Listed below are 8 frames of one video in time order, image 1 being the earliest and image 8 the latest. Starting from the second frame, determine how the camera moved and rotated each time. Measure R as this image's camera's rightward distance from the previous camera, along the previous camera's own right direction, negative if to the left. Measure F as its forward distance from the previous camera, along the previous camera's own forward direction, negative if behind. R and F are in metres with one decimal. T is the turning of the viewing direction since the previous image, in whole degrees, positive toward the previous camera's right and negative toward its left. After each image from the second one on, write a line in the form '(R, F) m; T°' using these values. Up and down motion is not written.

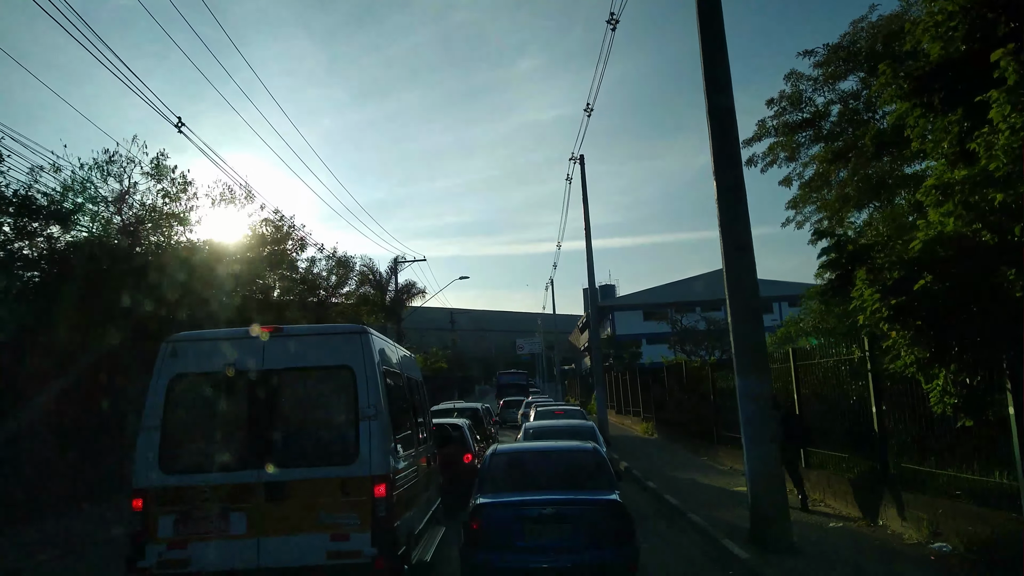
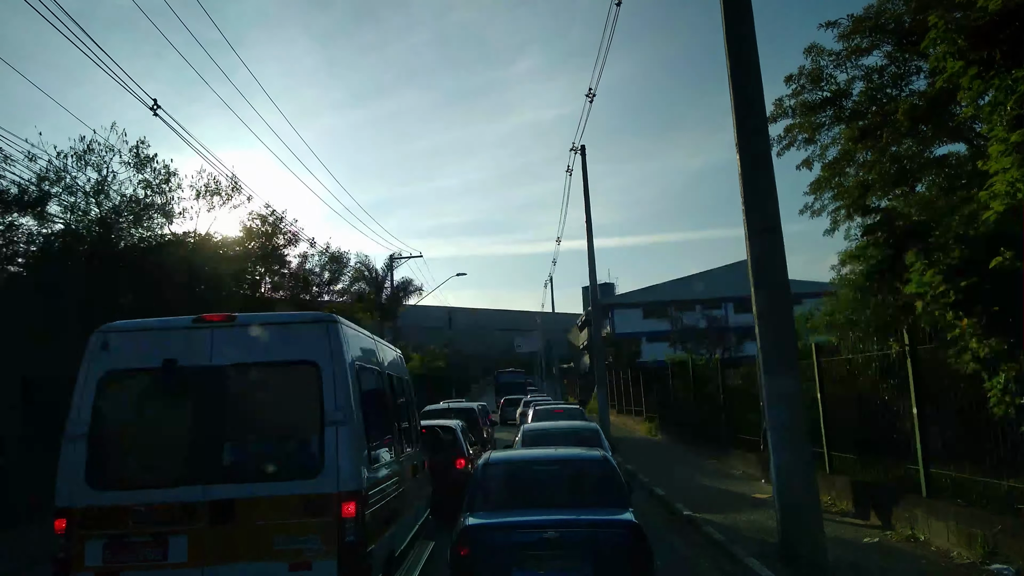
(0.0, +0.8) m; 0°
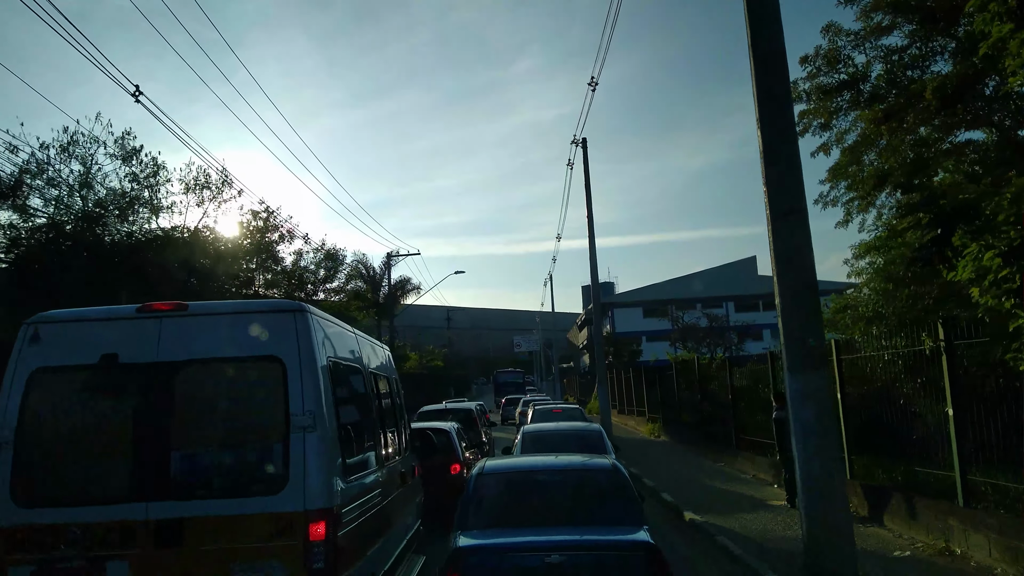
(0.0, +0.6) m; 0°
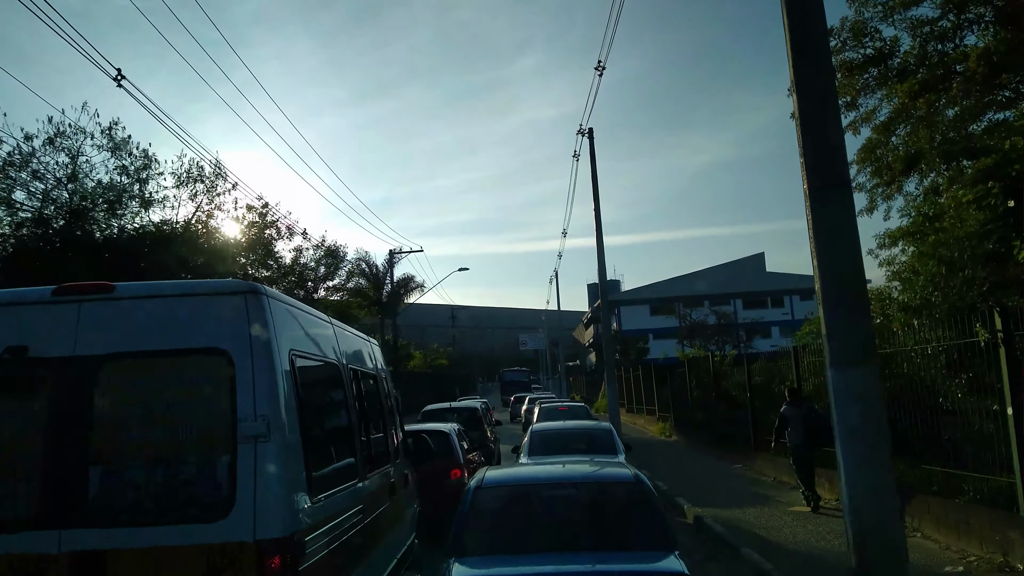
(0.0, +0.7) m; 0°
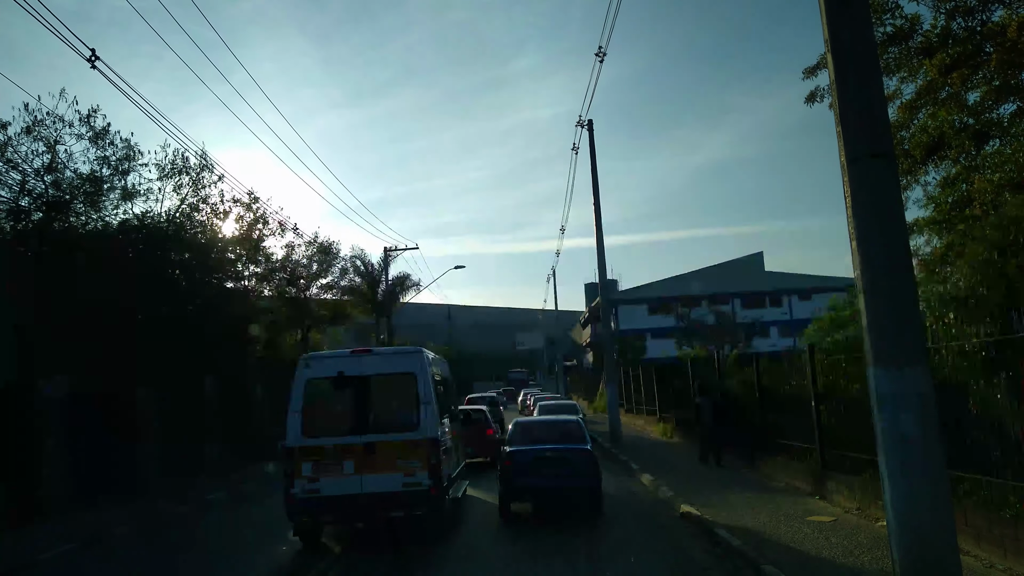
(0.0, +0.6) m; 0°
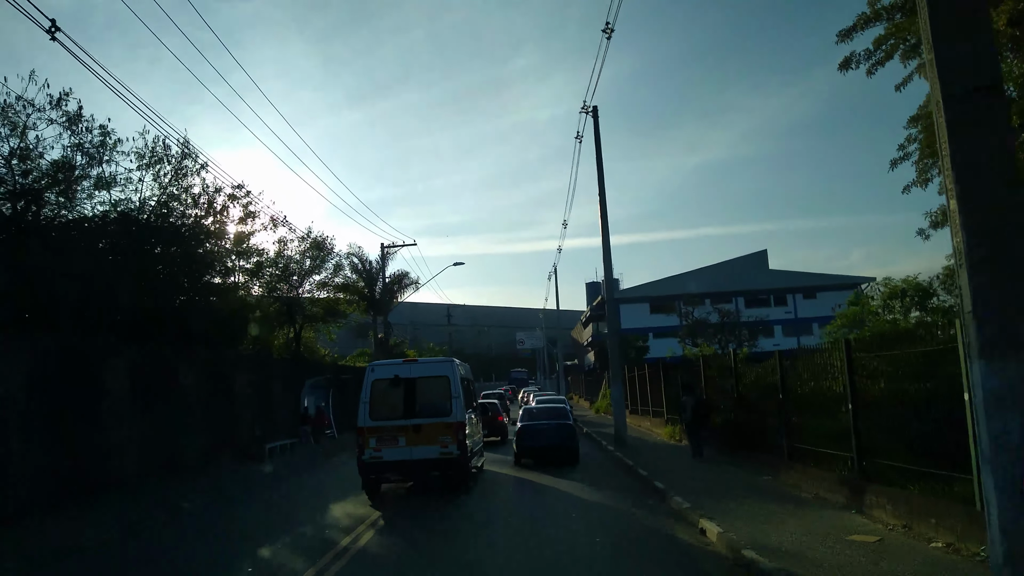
(0.0, +1.0) m; 0°
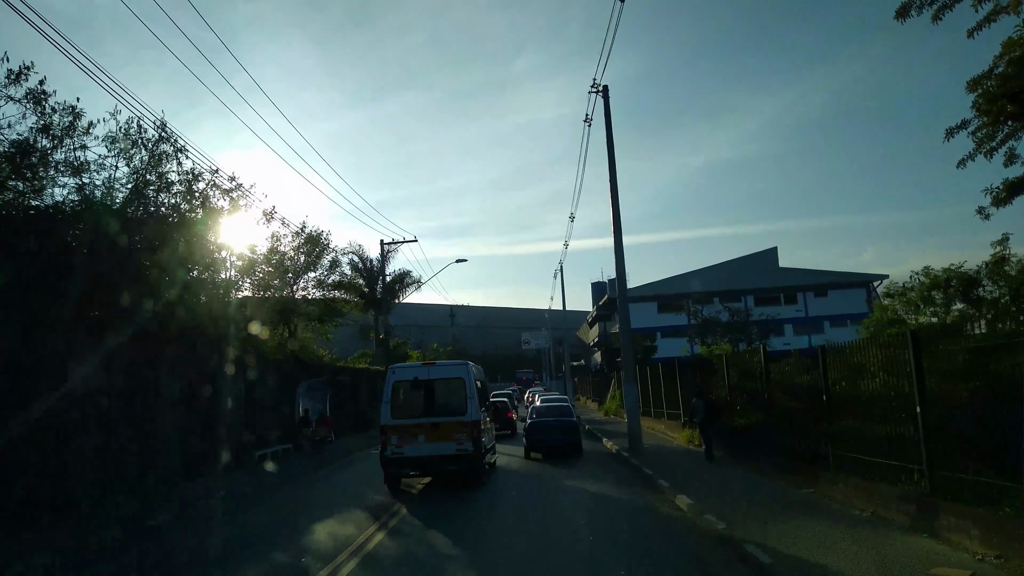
(0.0, +1.3) m; 0°
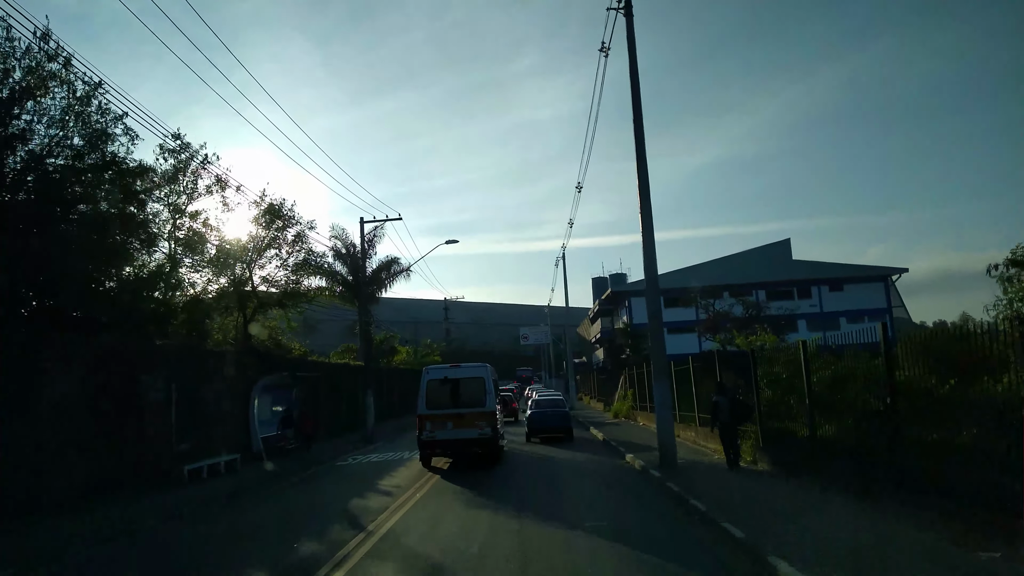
(0.0, +3.9) m; 0°
